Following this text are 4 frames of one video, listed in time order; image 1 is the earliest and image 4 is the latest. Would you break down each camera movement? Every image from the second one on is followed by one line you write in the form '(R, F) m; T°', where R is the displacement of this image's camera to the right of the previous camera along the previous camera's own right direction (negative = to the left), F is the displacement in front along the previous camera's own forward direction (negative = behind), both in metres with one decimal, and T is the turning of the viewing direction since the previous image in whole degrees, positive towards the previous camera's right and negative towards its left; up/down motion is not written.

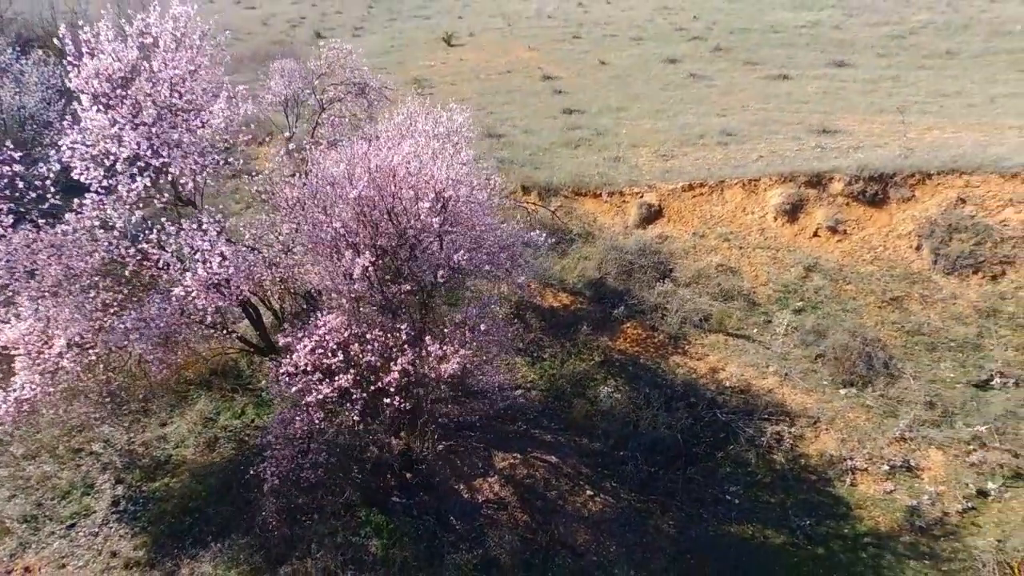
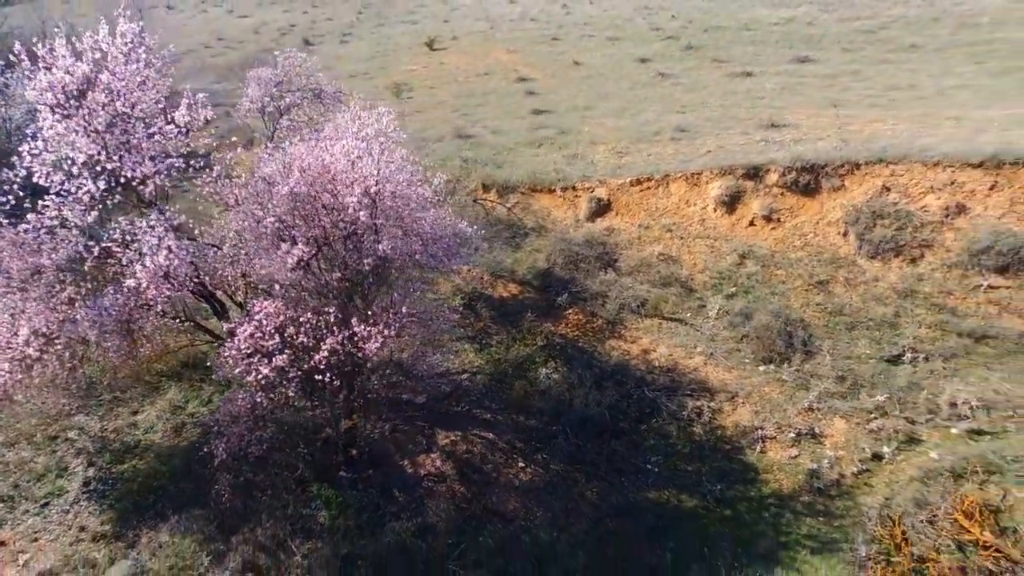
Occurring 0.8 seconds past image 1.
(+1.2, -0.8) m; 0°
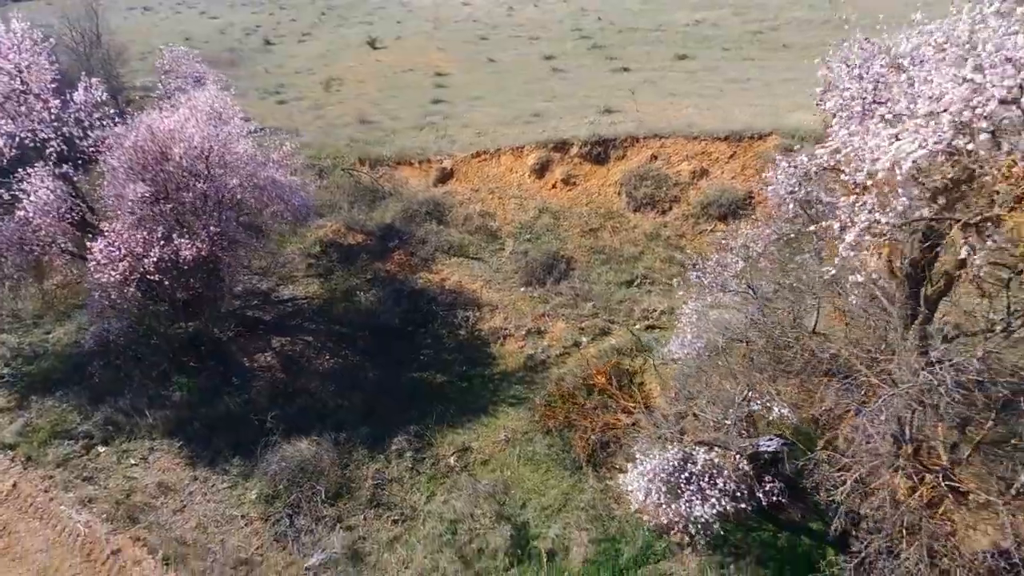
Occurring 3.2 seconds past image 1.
(+4.2, -3.5) m; 0°
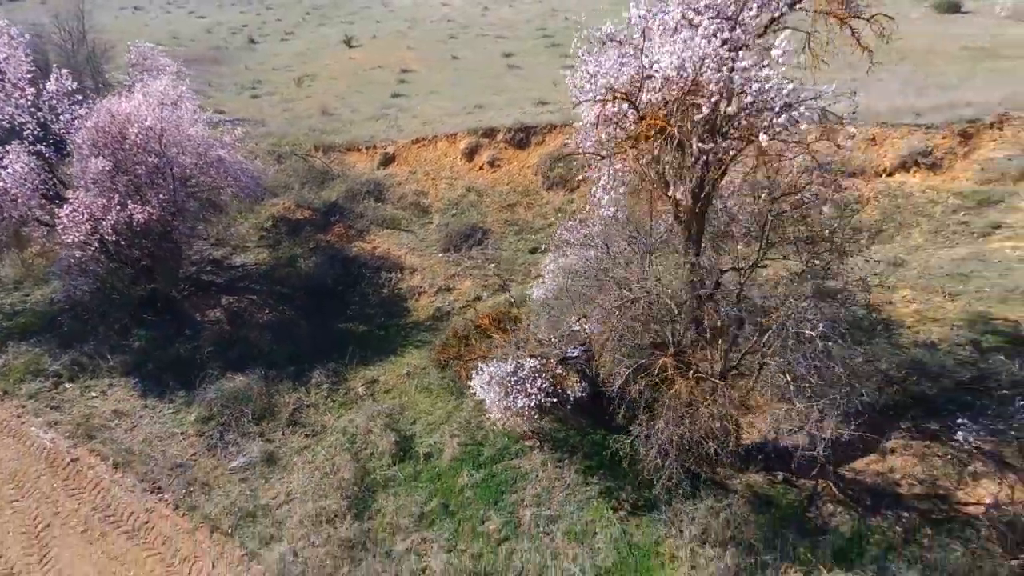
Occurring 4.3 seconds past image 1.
(+2.1, -2.2) m; 0°
